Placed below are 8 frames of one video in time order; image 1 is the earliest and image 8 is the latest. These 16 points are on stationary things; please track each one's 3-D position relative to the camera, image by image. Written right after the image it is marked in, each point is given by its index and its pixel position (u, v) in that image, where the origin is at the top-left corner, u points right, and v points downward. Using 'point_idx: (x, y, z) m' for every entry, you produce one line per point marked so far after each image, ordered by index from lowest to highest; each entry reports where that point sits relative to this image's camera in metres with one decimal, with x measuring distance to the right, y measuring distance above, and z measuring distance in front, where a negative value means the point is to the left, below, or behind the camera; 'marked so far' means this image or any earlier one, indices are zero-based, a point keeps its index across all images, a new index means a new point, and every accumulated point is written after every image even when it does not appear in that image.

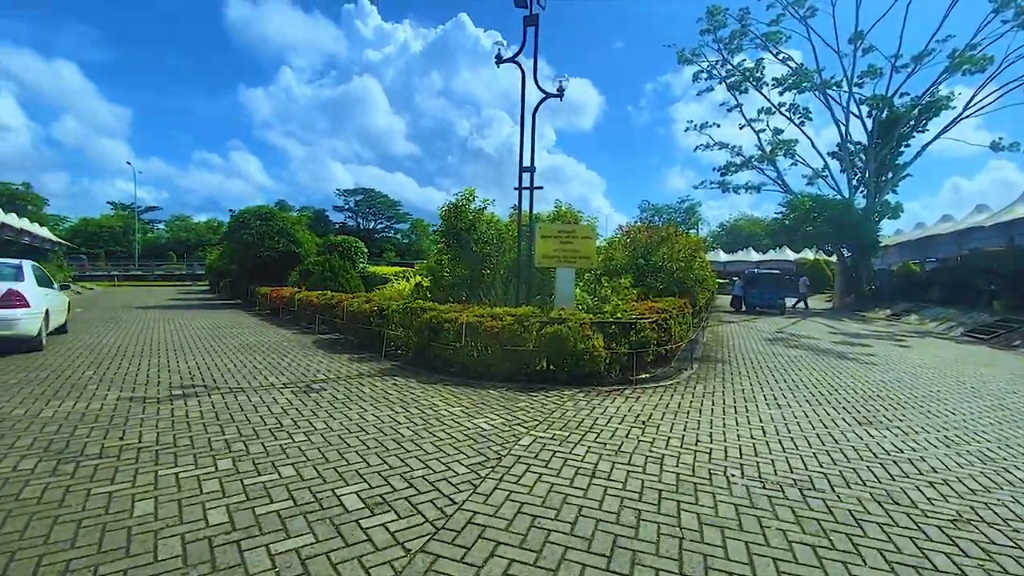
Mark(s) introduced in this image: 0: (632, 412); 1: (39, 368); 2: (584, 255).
0: (+1.3, -1.4, +5.3) m
1: (-6.8, -1.2, +6.9) m
2: (+1.3, +0.6, +8.5) m
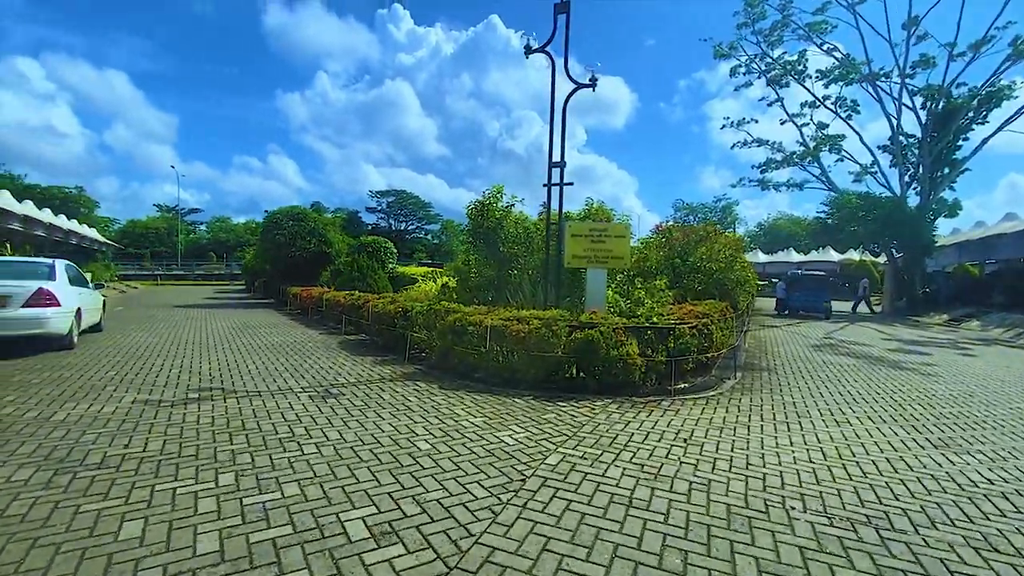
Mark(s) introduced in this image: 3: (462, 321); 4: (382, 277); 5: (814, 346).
0: (+1.6, -1.4, +4.8) m
1: (-6.4, -1.1, +6.9) m
2: (+1.7, +0.6, +8.0) m
3: (-0.7, -0.5, +6.7) m
4: (-4.4, +0.4, +16.4) m
5: (+7.1, -1.4, +11.3) m
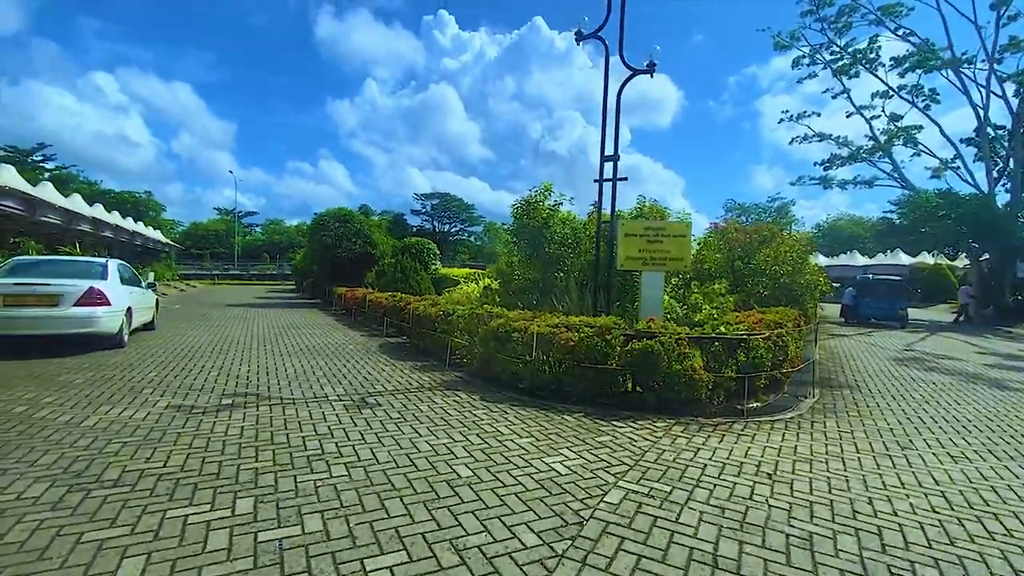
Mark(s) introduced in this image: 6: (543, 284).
0: (+2.0, -1.5, +4.1) m
1: (-5.8, -1.1, +6.9) m
2: (+2.5, +0.5, +7.3) m
3: (-0.1, -0.5, +6.2) m
4: (-2.9, +0.3, +16.2) m
5: (+8.1, -1.5, +10.1) m
6: (+0.6, +0.1, +10.0) m
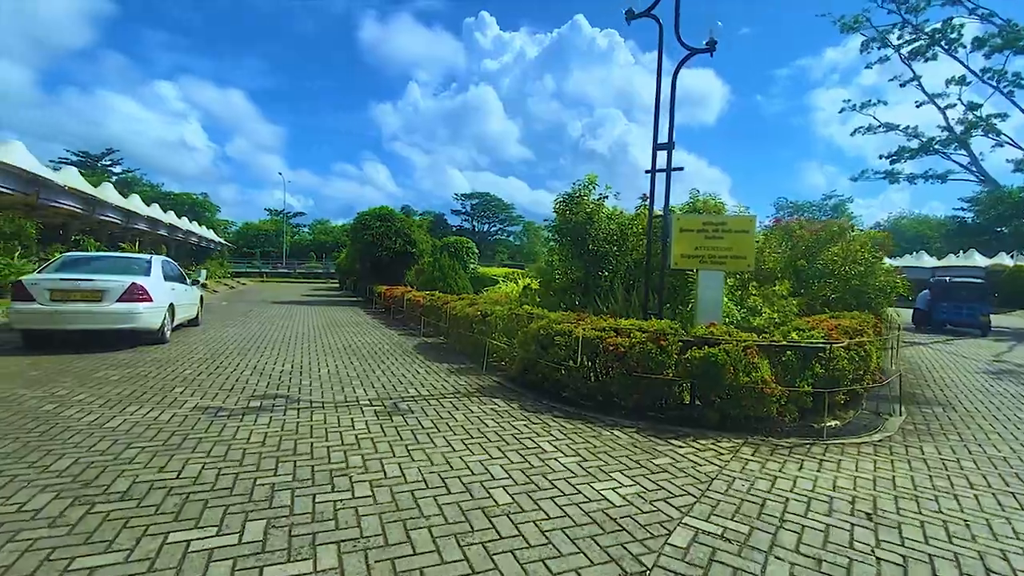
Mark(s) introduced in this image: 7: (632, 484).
0: (+2.4, -1.5, +3.4) m
1: (-5.2, -1.1, +6.9) m
2: (+3.1, +0.5, +6.6) m
3: (+0.4, -0.5, +5.7) m
4: (-1.6, +0.4, +15.9) m
5: (+8.9, -1.6, +9.0) m
6: (+1.5, +0.1, +9.4) m
7: (+0.8, -1.4, +3.4) m
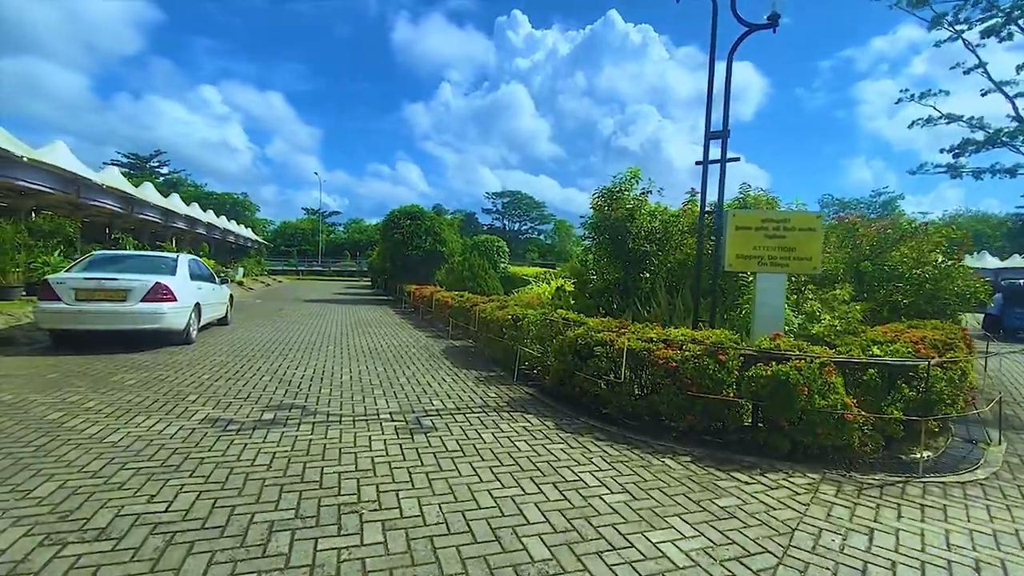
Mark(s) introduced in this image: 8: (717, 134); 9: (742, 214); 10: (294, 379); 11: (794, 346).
0: (+2.6, -1.5, +2.7) m
1: (-4.7, -1.1, +6.7) m
2: (+3.5, +0.4, +5.8) m
3: (+0.8, -0.6, +5.2) m
4: (-0.6, +0.4, +15.4) m
5: (+9.4, -1.7, +7.9) m
6: (+2.1, 0.0, +8.8) m
7: (+1.1, -1.4, +2.8) m
8: (+2.6, +2.0, +6.2) m
9: (+2.9, +0.9, +6.0) m
10: (-2.9, -1.2, +6.4) m
11: (+2.6, -0.5, +4.5) m
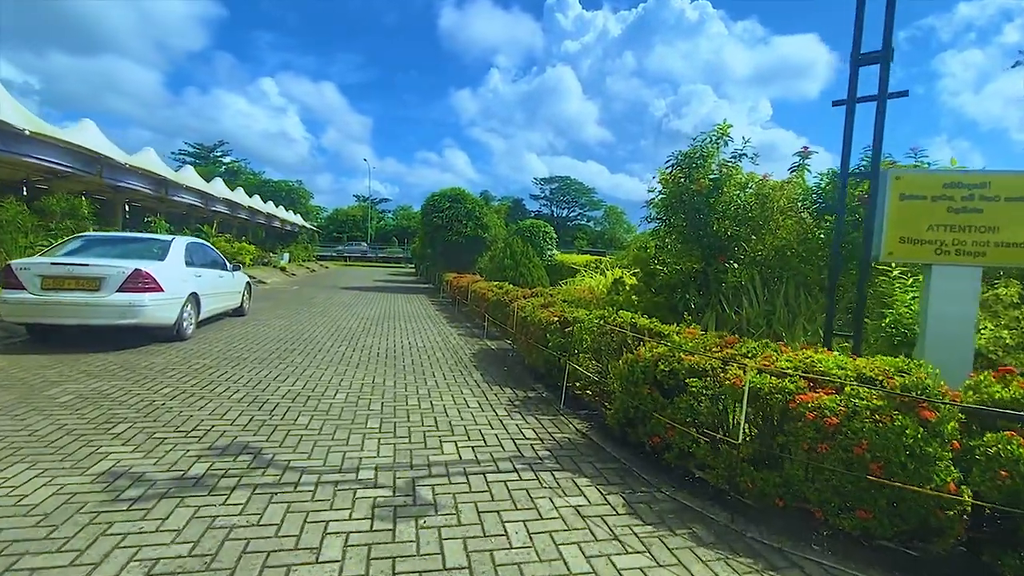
0: (+2.6, -1.6, +0.8) m
1: (-4.2, -1.0, +5.4) m
2: (+3.9, +0.4, +3.7) m
3: (+1.1, -0.5, +3.4) m
4: (+0.7, +0.6, +13.7) m
5: (+10.0, -1.7, +5.3) m
6: (+2.7, +0.1, +6.8) m
7: (+1.2, -1.5, +1.0) m
8: (+3.1, +2.0, +4.1) m
9: (+3.3, +0.9, +3.9) m
10: (-2.4, -1.1, +4.9) m
11: (+2.9, -0.6, +2.6) m
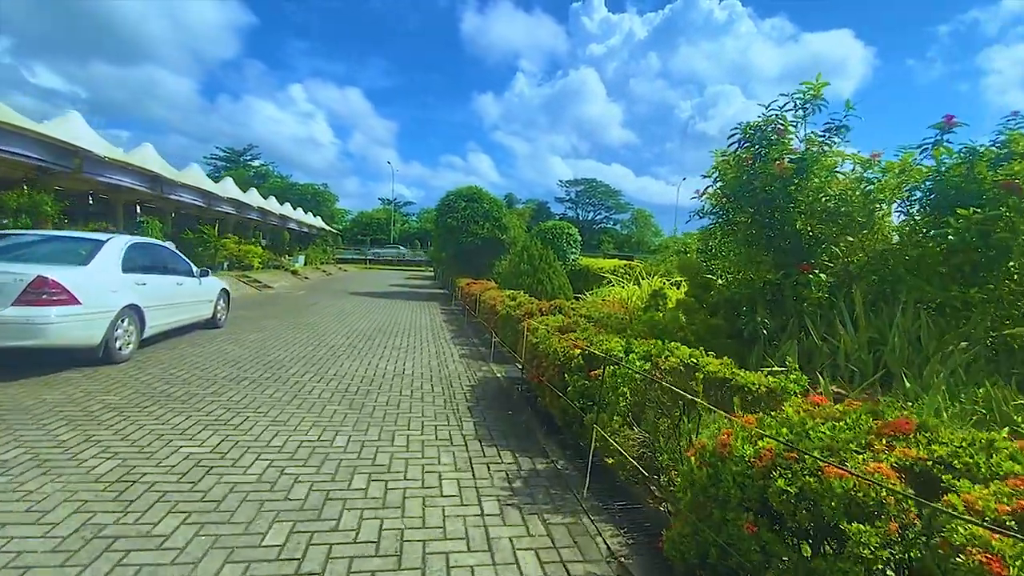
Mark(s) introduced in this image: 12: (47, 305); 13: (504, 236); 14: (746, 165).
0: (+2.4, -1.8, -1.0) m
1: (-4.2, -1.1, +4.0) m
2: (+3.8, +0.2, +1.9) m
3: (+1.0, -0.7, +1.7) m
4: (+1.2, +0.4, +12.0) m
5: (+9.9, -2.0, +3.1) m
6: (+2.8, -0.1, +5.0) m
7: (+0.9, -1.6, -0.7) m
8: (+3.0, +1.8, +2.3) m
9: (+3.2, +0.7, +2.1) m
10: (-2.4, -1.2, +3.4) m
11: (+2.8, -0.7, +0.8) m
12: (-4.9, -0.2, +5.1) m
13: (-0.3, +2.2, +19.6) m
14: (+2.6, +1.4, +5.3) m
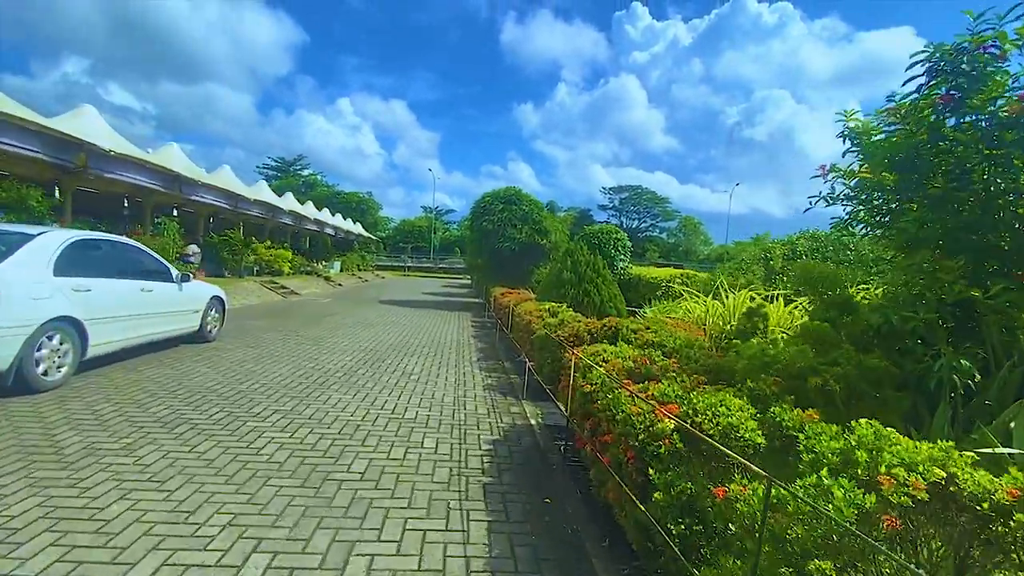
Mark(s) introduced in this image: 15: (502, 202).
0: (+2.2, -1.8, -2.9) m
1: (-4.0, -1.1, +2.6) m
2: (+3.8, +0.1, -0.1) m
3: (+1.0, -0.8, -0.2) m
4: (+2.0, +0.2, +10.2) m
5: (+10.0, -2.2, +0.5) m
6: (+3.1, -0.2, +3.1) m
7: (+0.7, -1.7, -2.5) m
8: (+3.1, +1.7, +0.4) m
9: (+3.3, +0.6, +0.2) m
10: (-2.3, -1.3, +1.8) m
11: (+2.7, -0.8, -1.2) m
12: (-4.6, -0.2, +3.8) m
13: (+1.2, +1.8, +17.9) m
14: (+2.9, +1.2, +3.4) m
15: (-0.4, +3.3, +18.8) m
